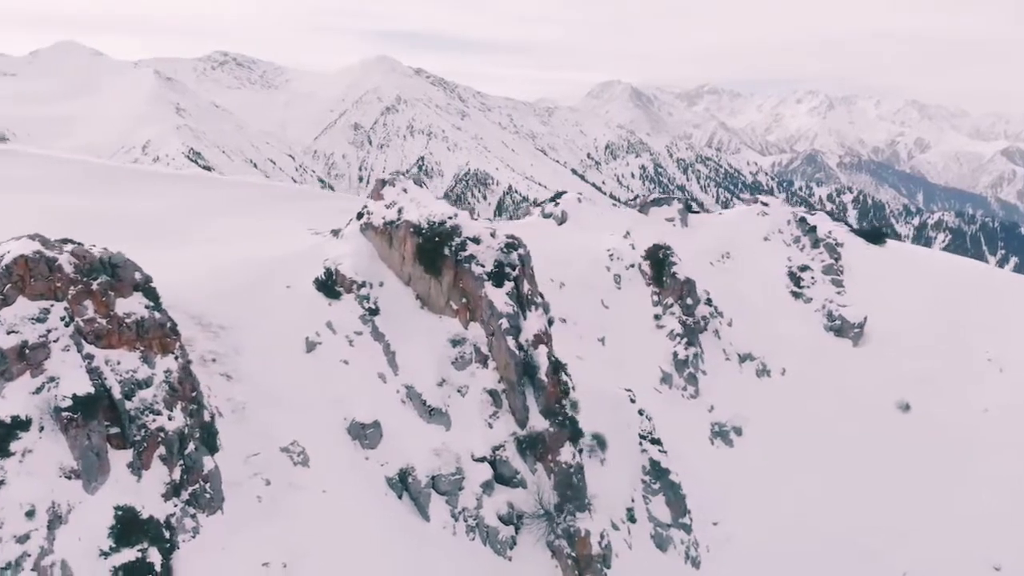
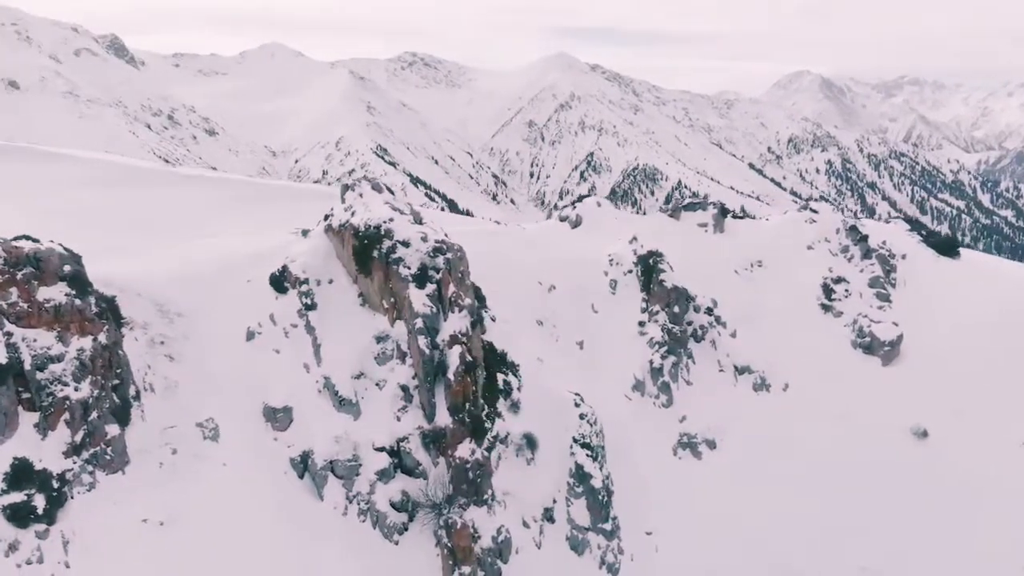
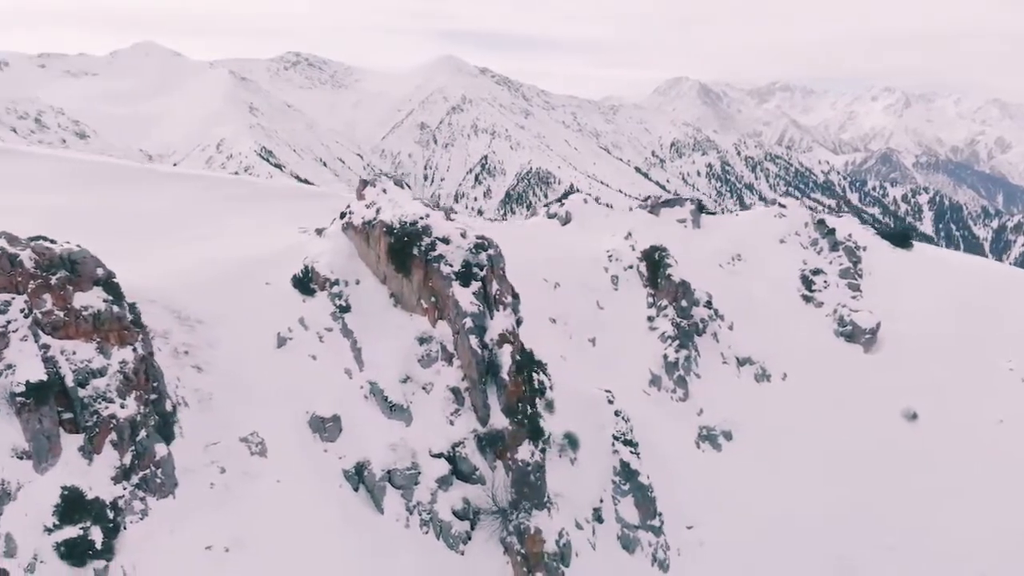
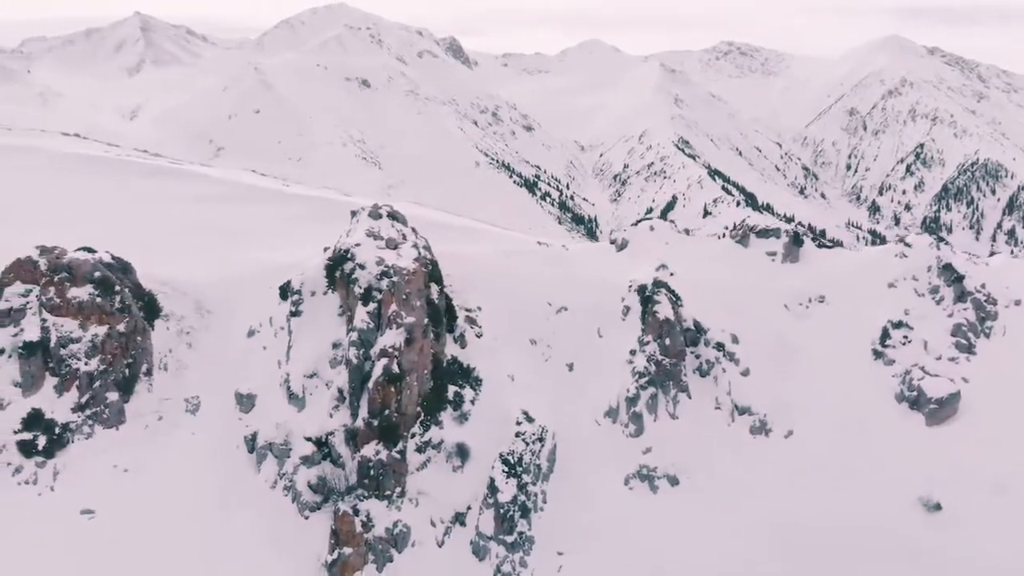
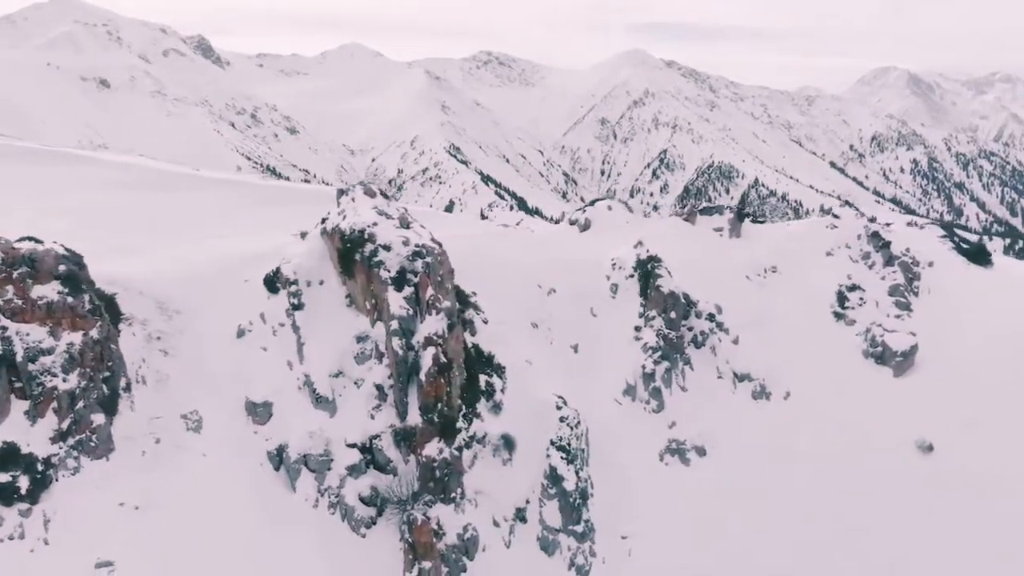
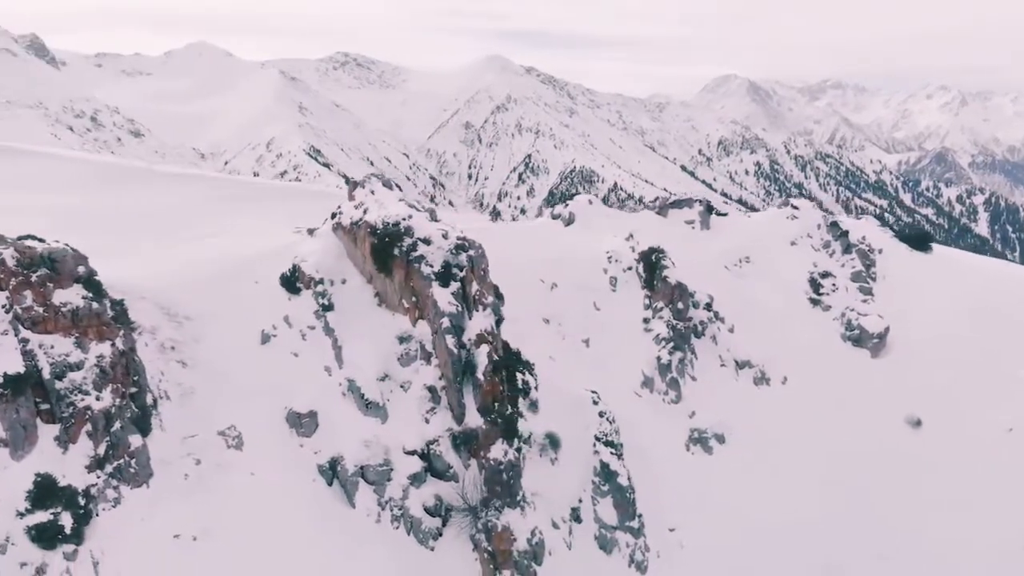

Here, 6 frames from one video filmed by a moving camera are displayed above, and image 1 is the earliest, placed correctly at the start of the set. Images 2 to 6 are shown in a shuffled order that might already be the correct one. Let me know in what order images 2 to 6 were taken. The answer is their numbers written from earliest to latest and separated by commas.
3, 6, 2, 5, 4
